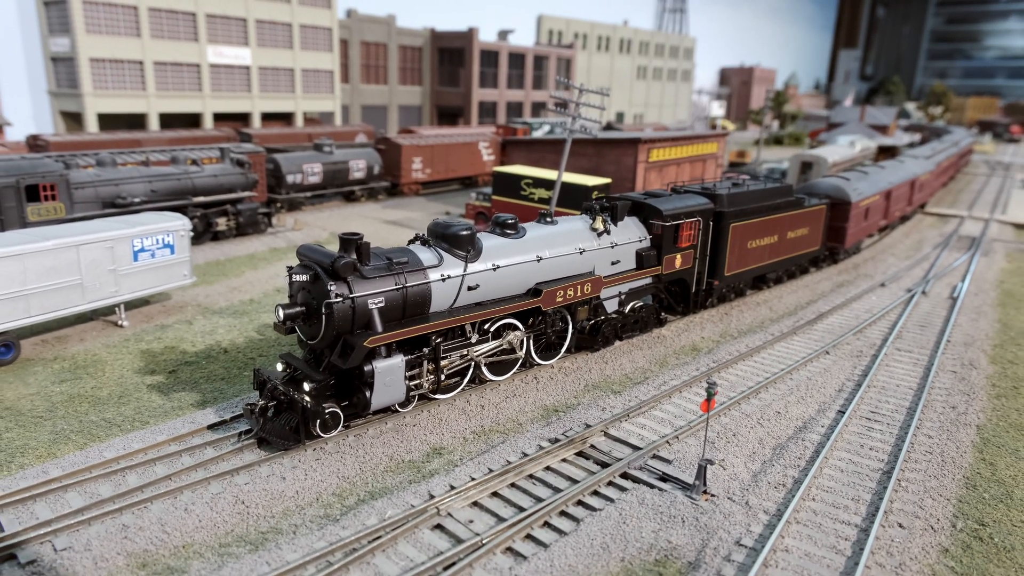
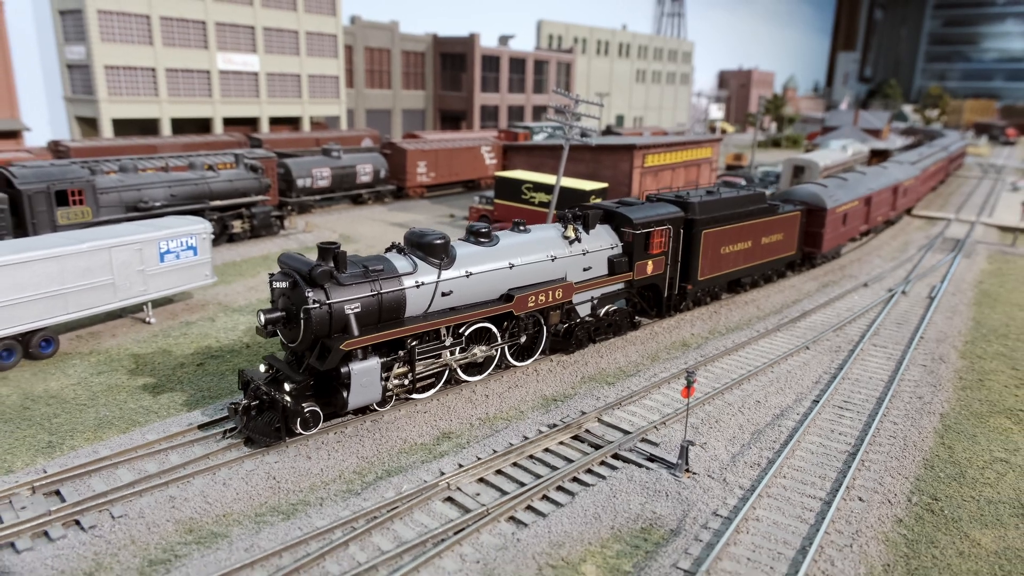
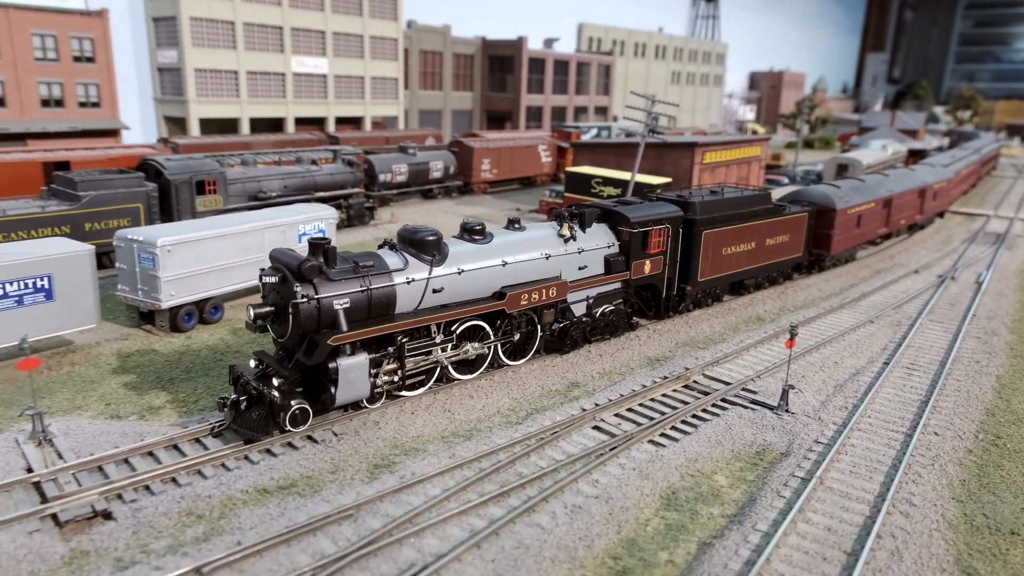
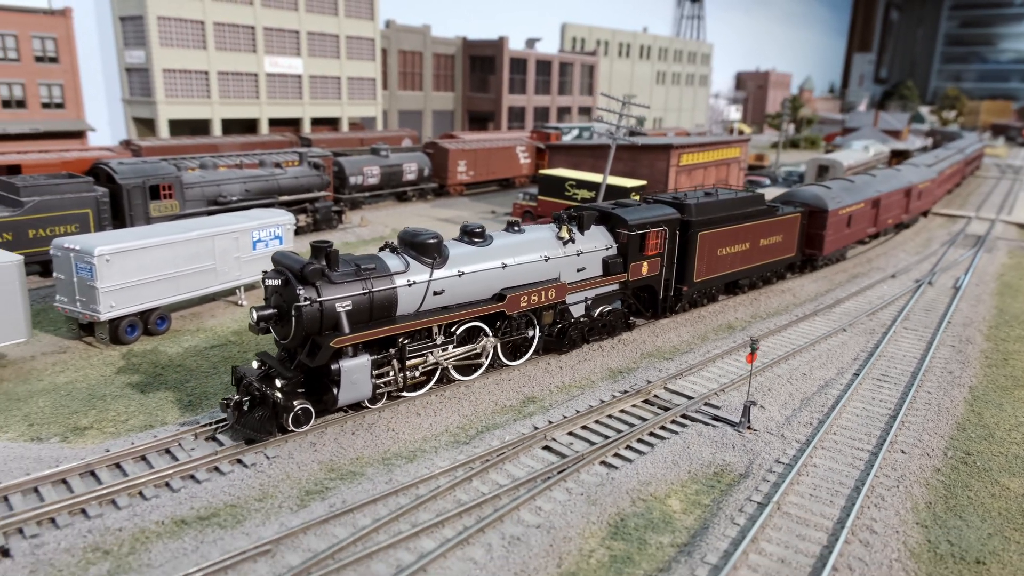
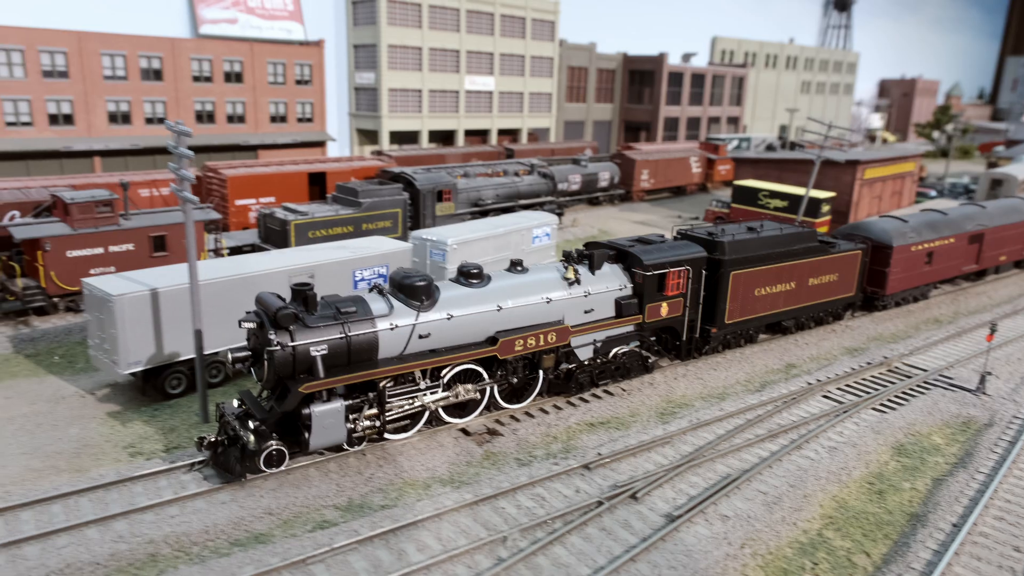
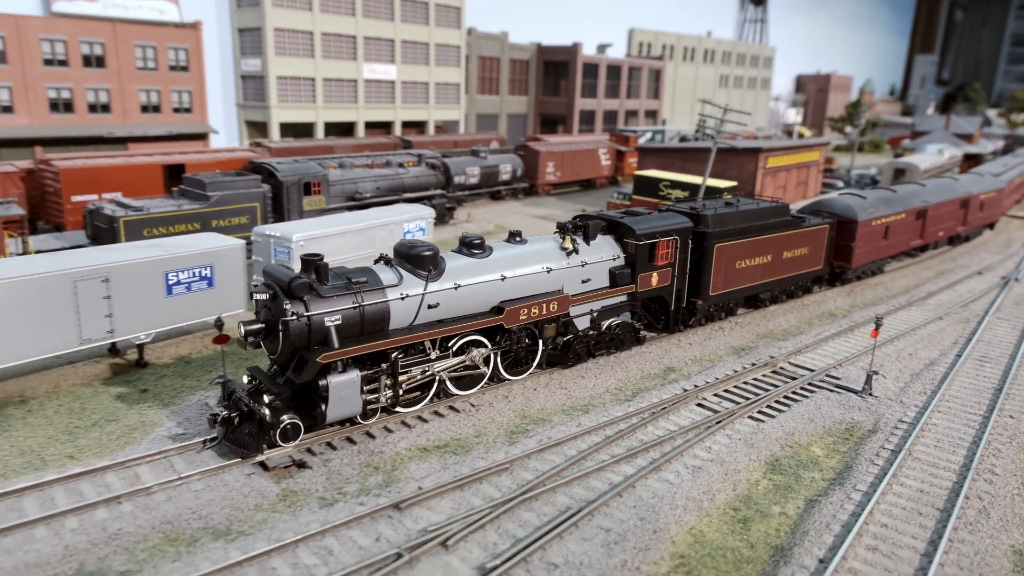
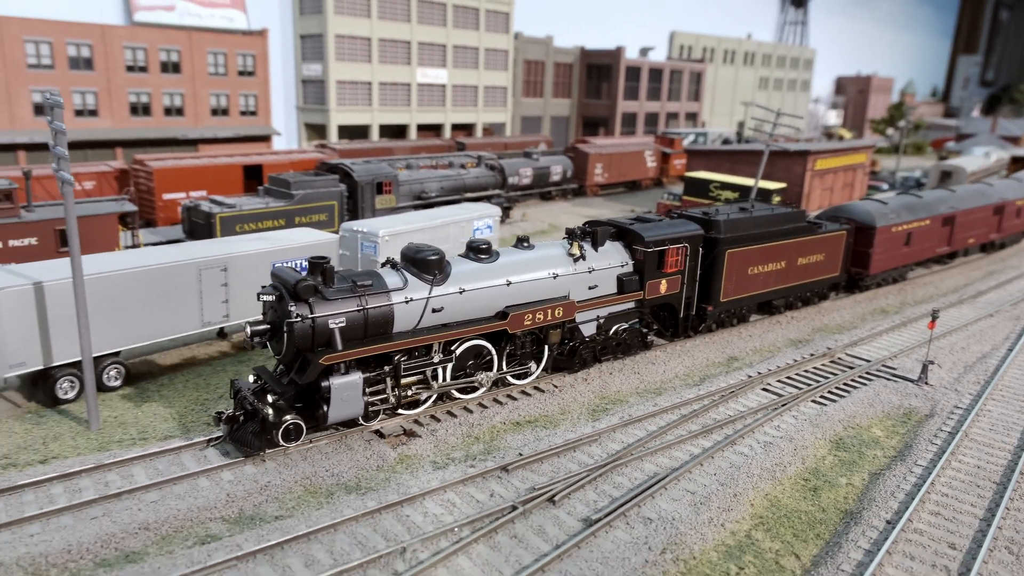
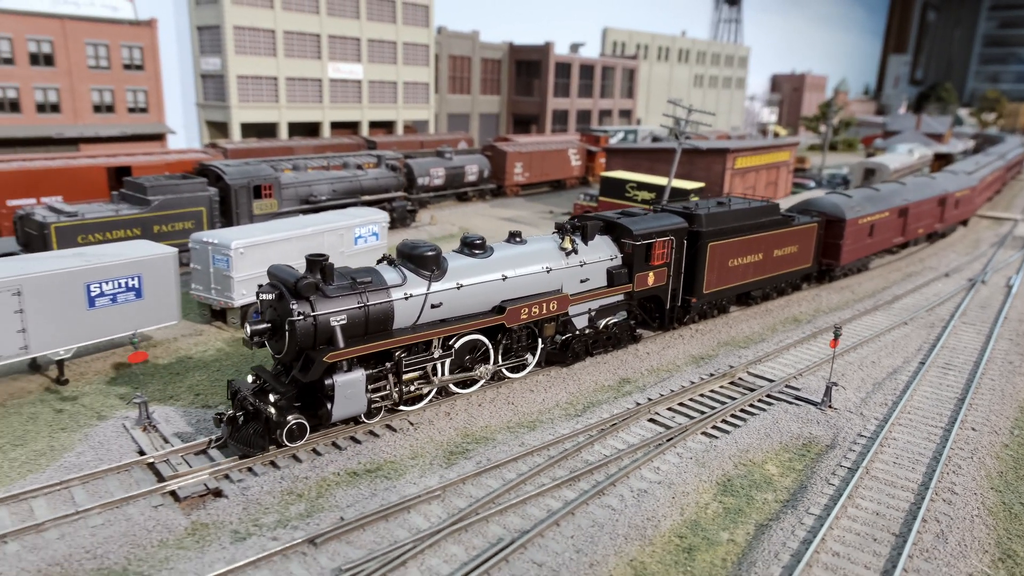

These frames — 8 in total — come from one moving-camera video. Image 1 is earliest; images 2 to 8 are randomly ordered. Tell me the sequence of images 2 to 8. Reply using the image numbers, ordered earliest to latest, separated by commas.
2, 4, 3, 8, 6, 7, 5
